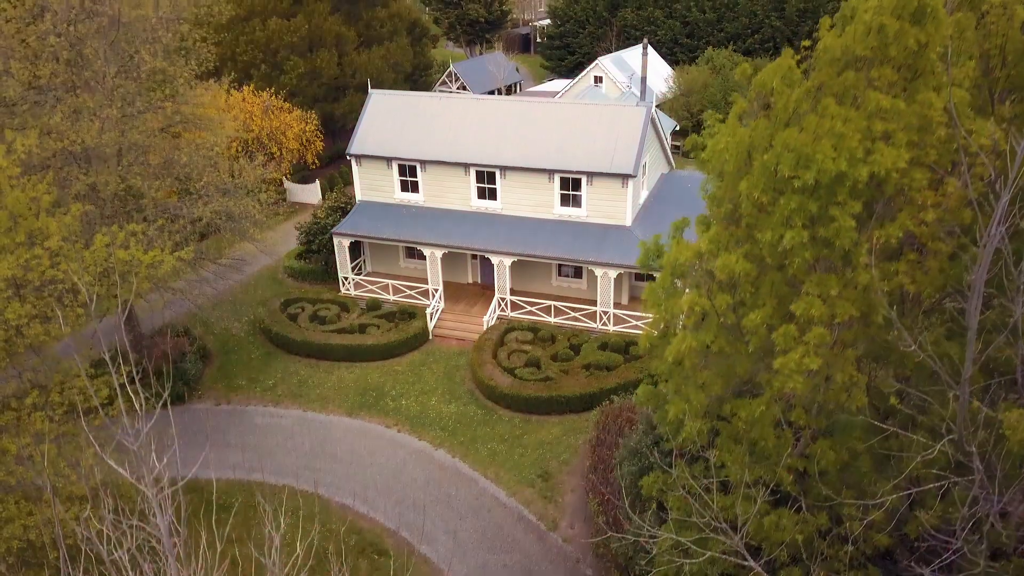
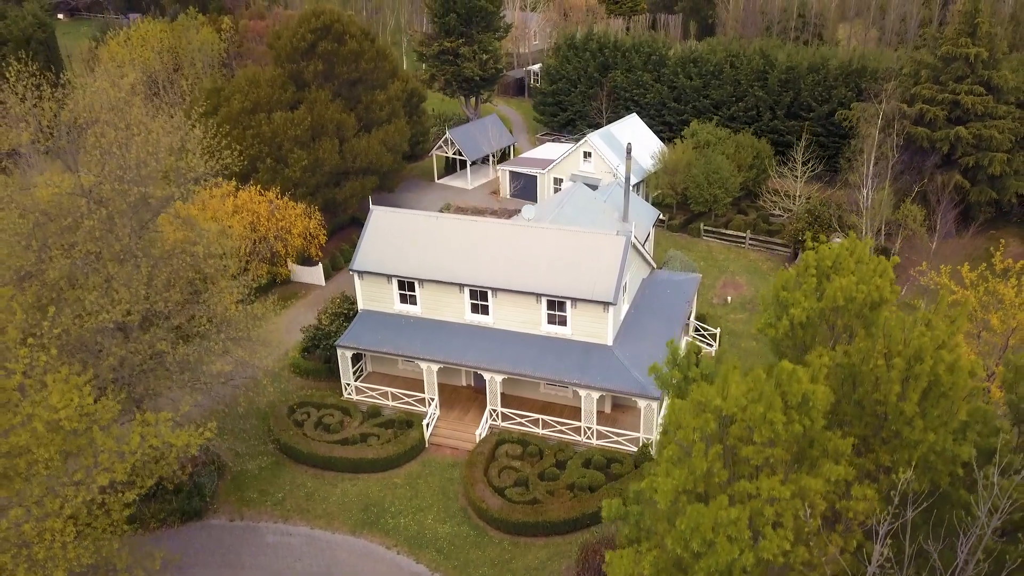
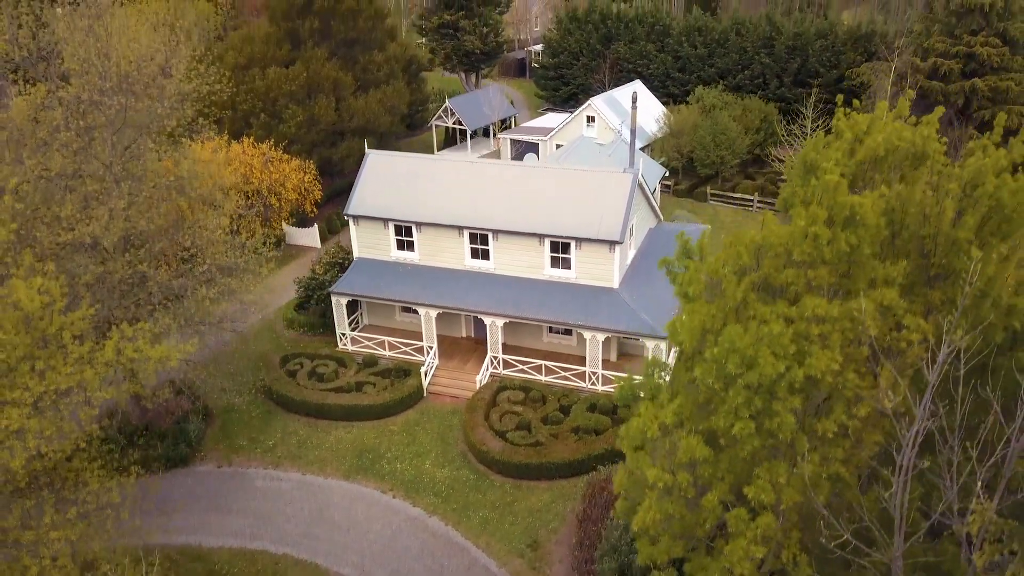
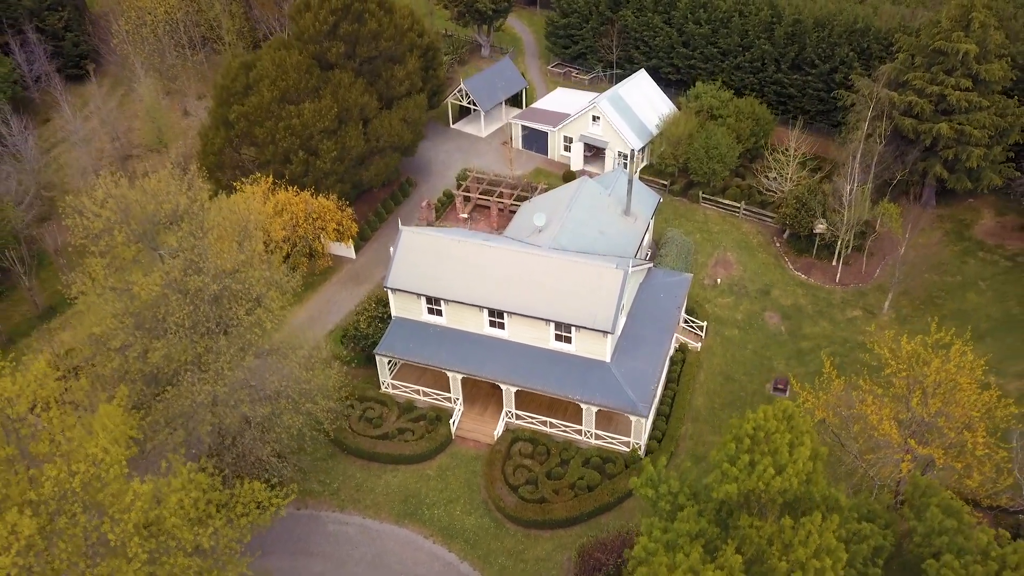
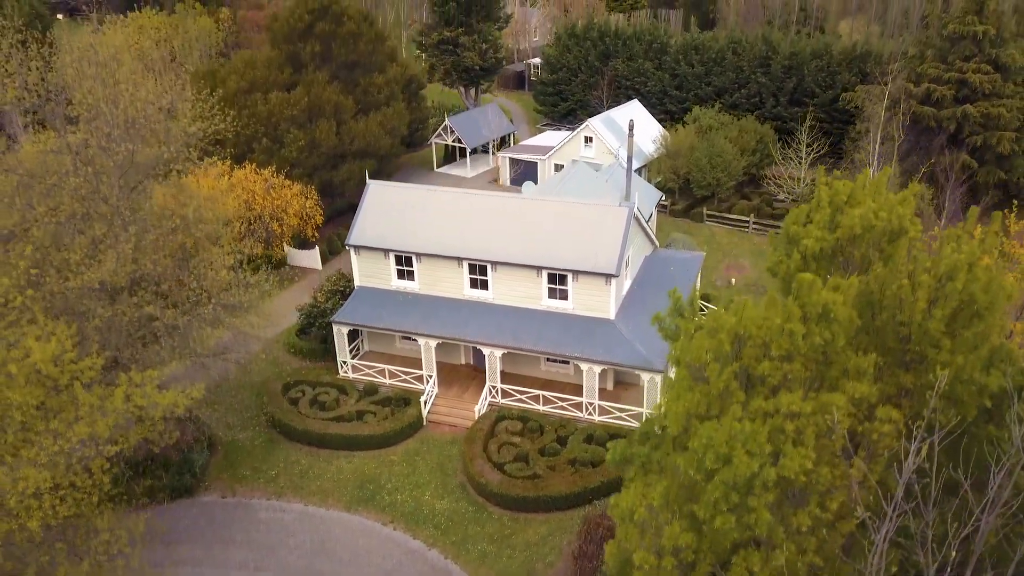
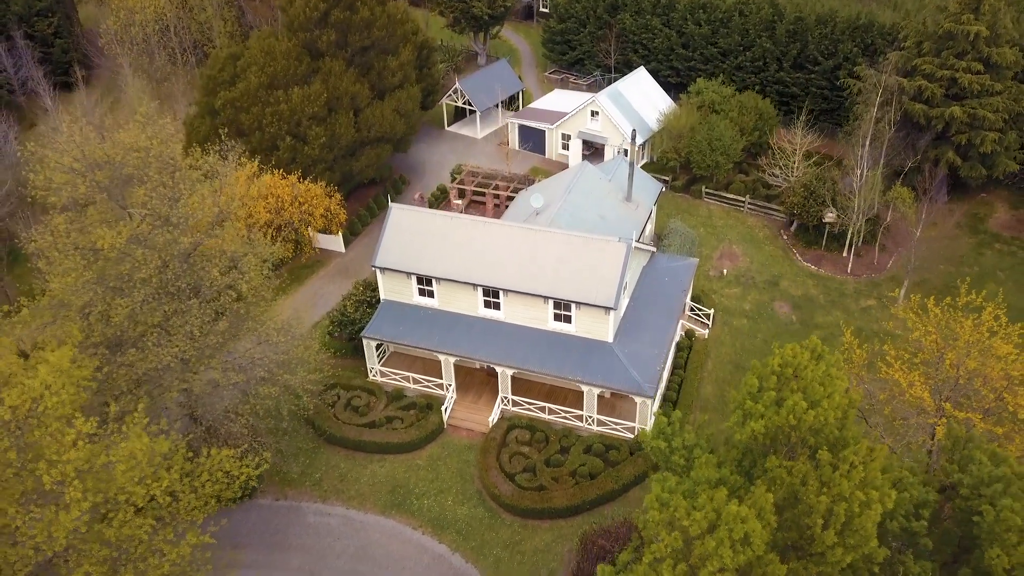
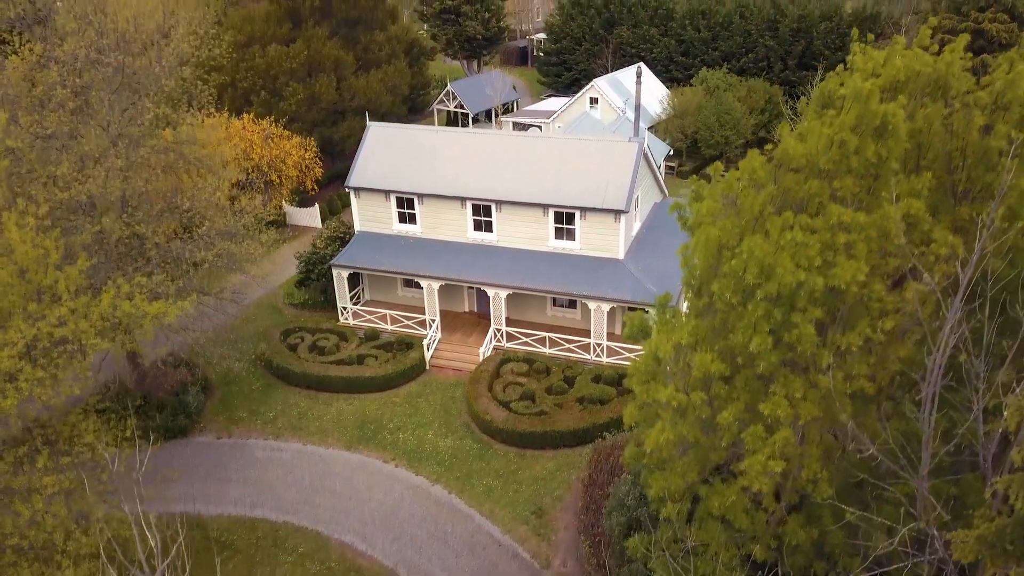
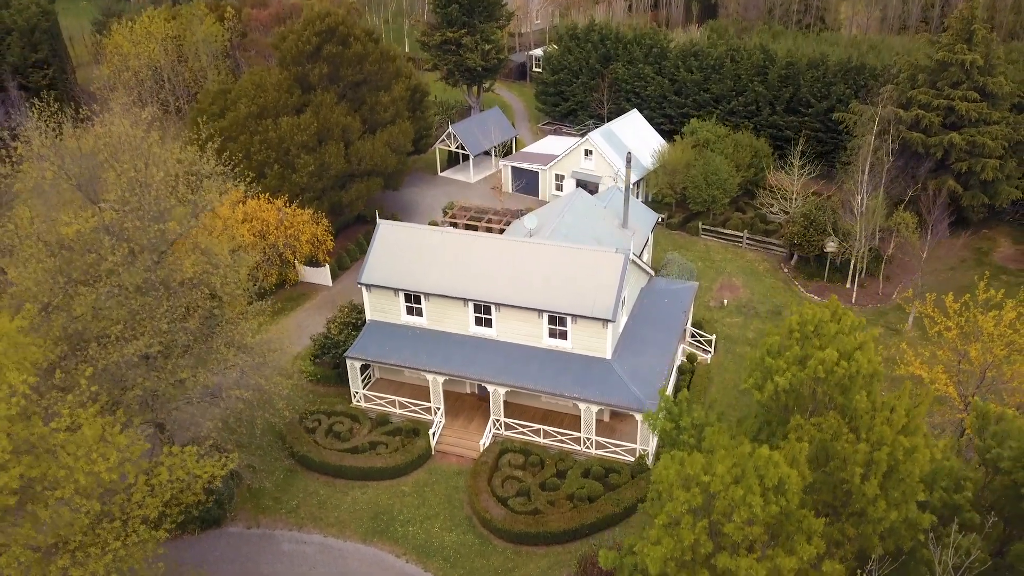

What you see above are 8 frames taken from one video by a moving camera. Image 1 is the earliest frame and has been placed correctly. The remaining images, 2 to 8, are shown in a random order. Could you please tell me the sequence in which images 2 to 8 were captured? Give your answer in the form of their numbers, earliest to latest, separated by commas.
7, 3, 5, 2, 8, 6, 4
